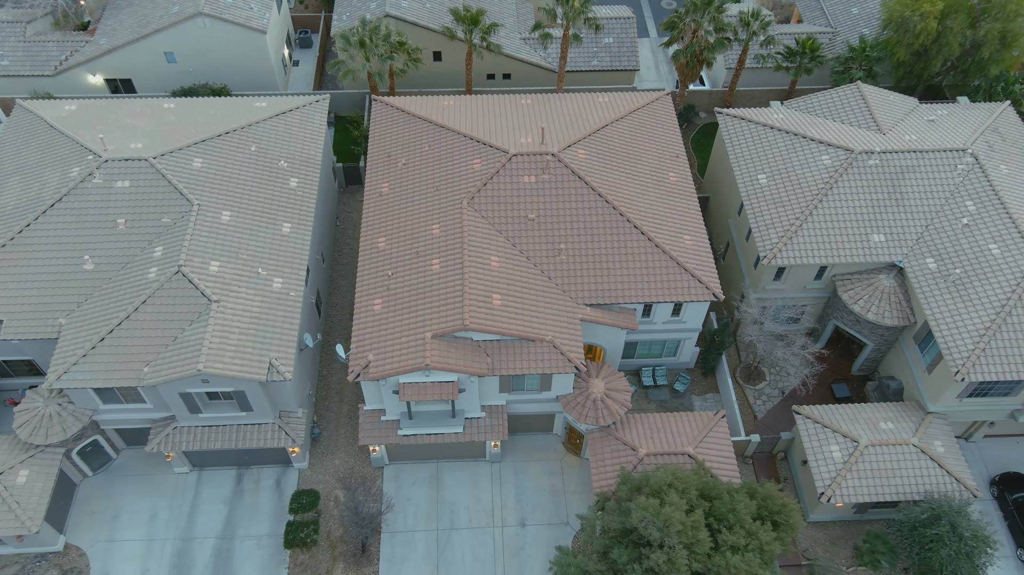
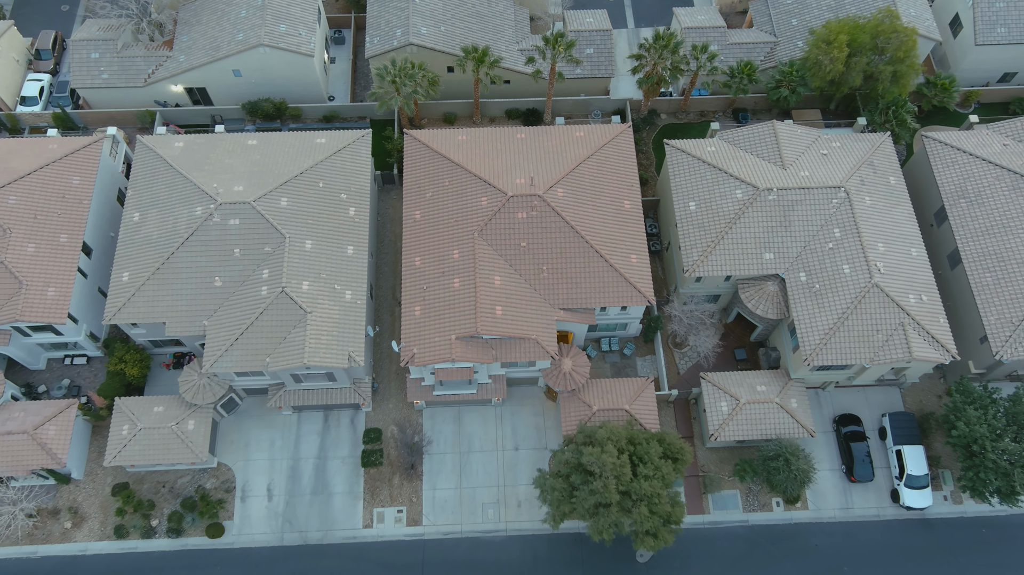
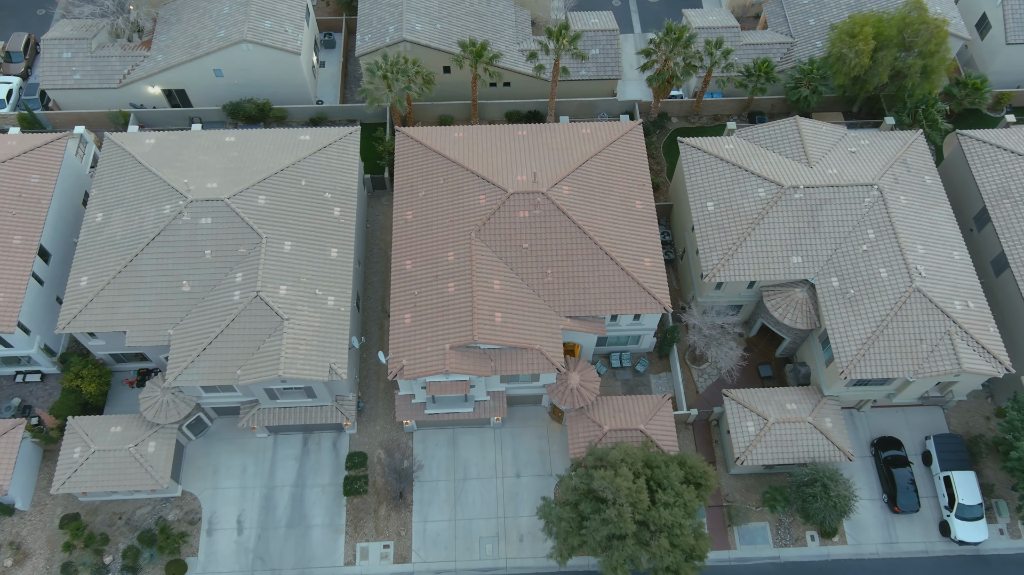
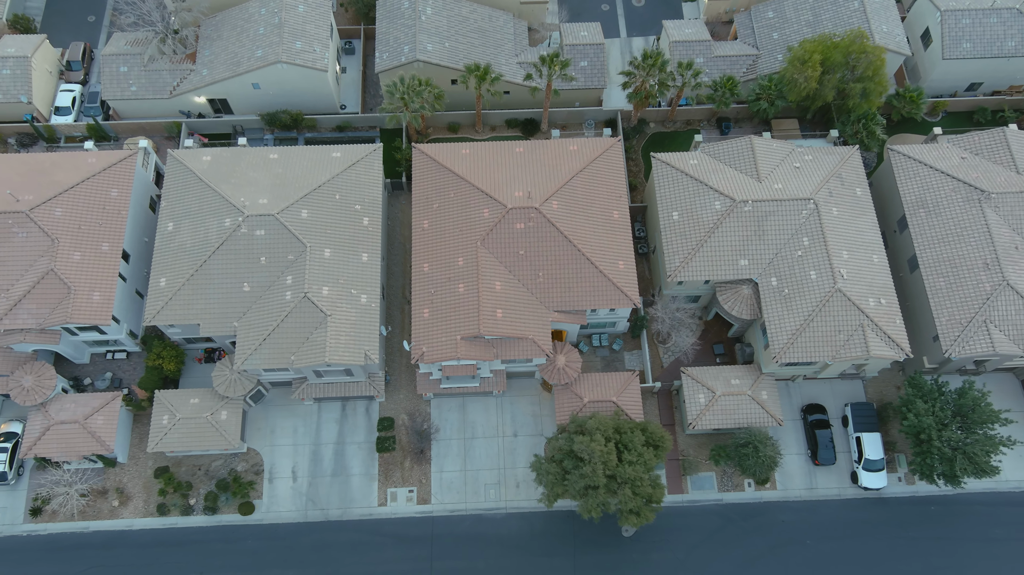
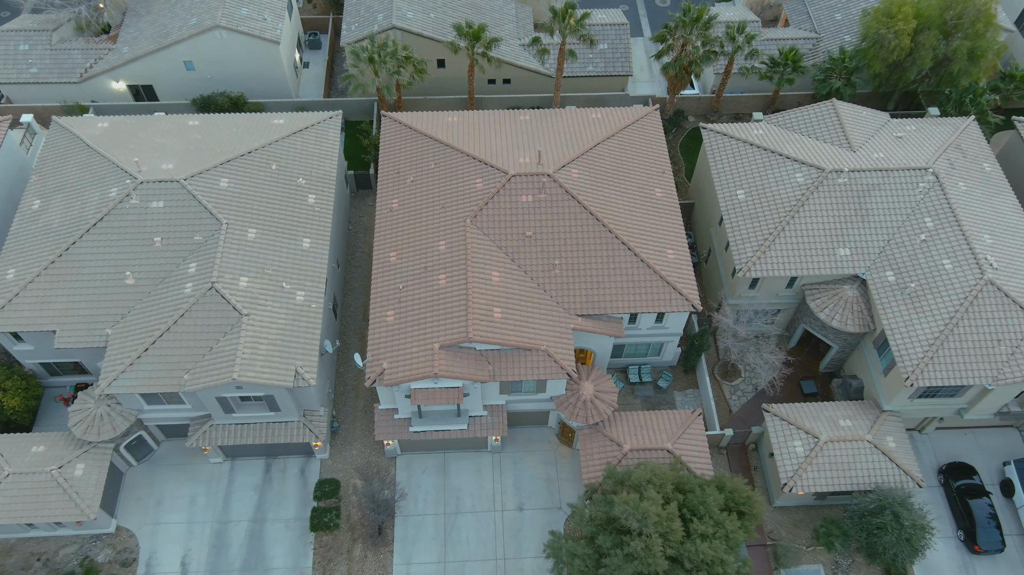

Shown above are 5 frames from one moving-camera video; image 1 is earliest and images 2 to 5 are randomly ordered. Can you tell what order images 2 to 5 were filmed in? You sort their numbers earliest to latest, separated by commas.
5, 3, 2, 4
